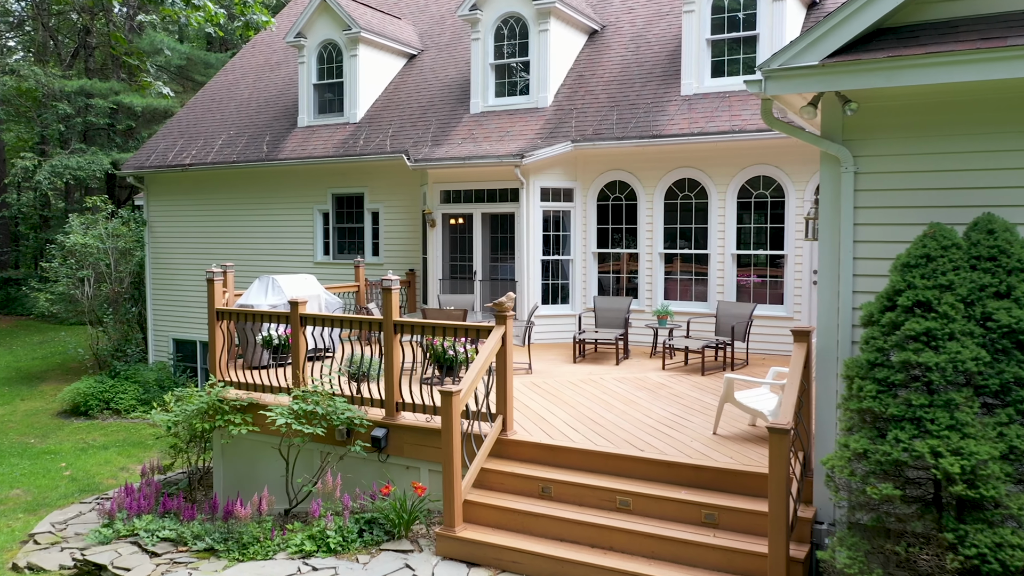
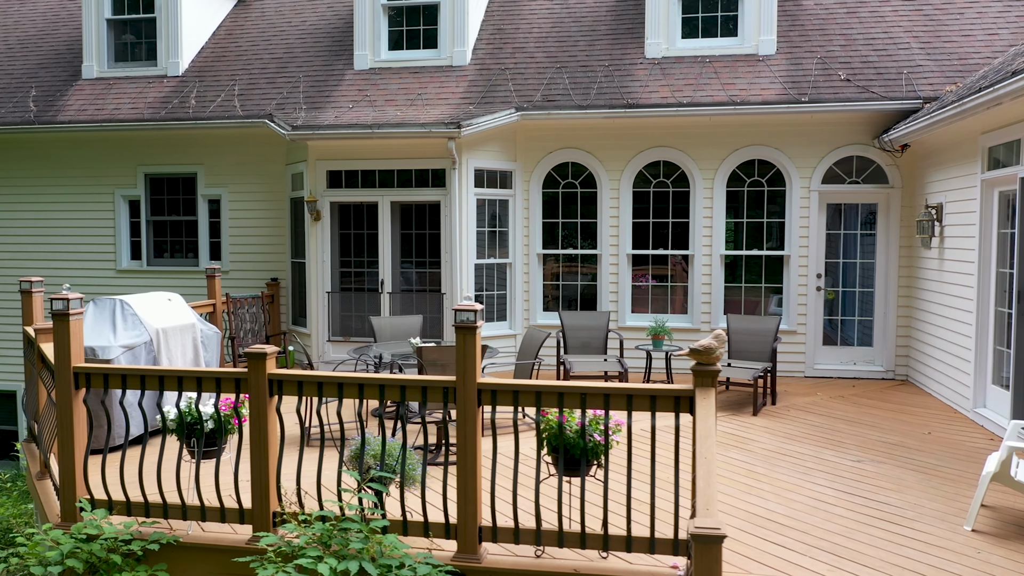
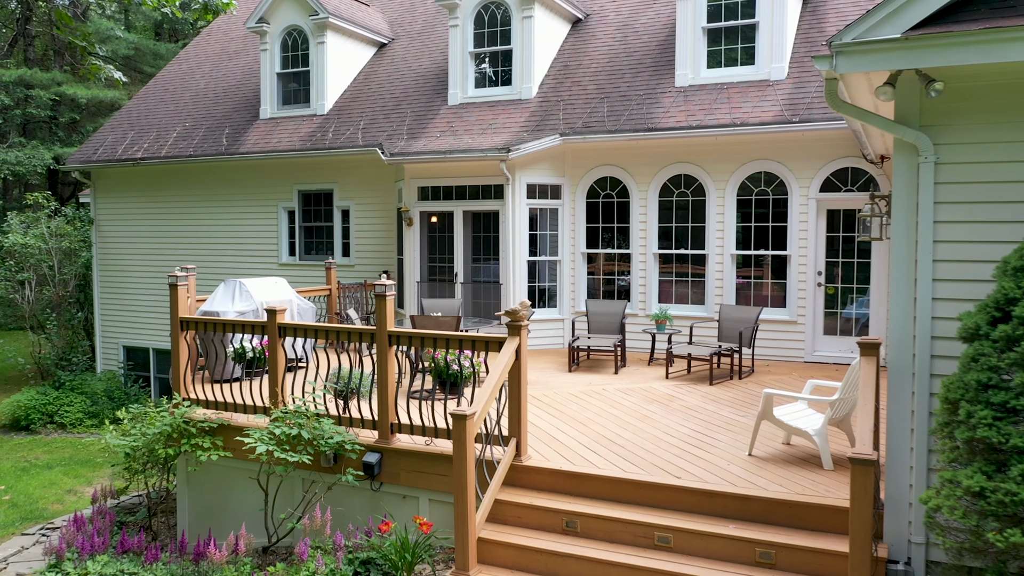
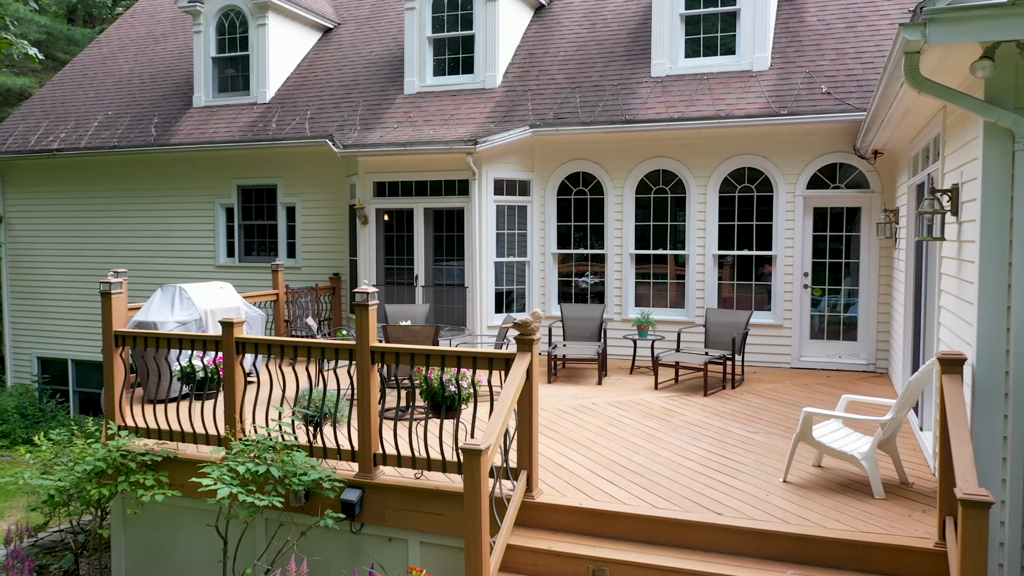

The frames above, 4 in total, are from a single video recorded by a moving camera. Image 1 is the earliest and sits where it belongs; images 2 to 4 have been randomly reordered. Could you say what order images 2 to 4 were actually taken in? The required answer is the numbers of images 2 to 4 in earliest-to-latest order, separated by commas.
3, 4, 2
